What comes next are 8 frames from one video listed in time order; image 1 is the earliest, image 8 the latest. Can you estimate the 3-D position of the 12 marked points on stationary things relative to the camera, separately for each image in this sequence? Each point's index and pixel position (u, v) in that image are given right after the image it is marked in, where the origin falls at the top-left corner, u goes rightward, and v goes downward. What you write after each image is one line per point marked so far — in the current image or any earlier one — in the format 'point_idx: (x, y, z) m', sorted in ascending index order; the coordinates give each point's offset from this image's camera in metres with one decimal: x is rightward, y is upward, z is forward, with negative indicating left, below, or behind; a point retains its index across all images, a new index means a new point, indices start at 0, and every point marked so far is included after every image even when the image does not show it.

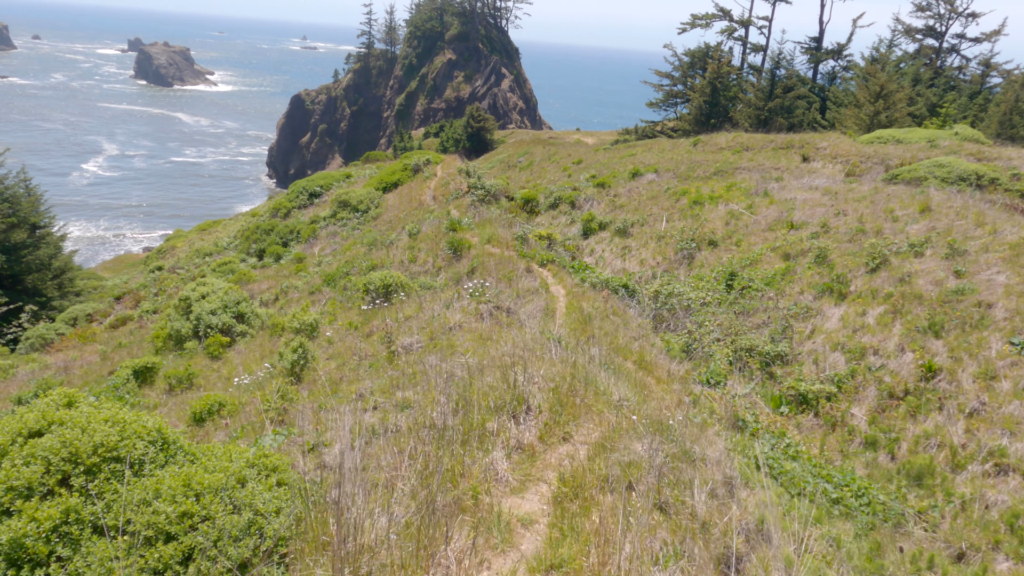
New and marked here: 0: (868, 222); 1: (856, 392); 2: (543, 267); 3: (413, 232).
0: (+5.4, +1.0, +10.1) m
1: (+3.4, -1.0, +6.7) m
2: (+0.5, +0.4, +11.5) m
3: (-2.1, +1.2, +14.5) m
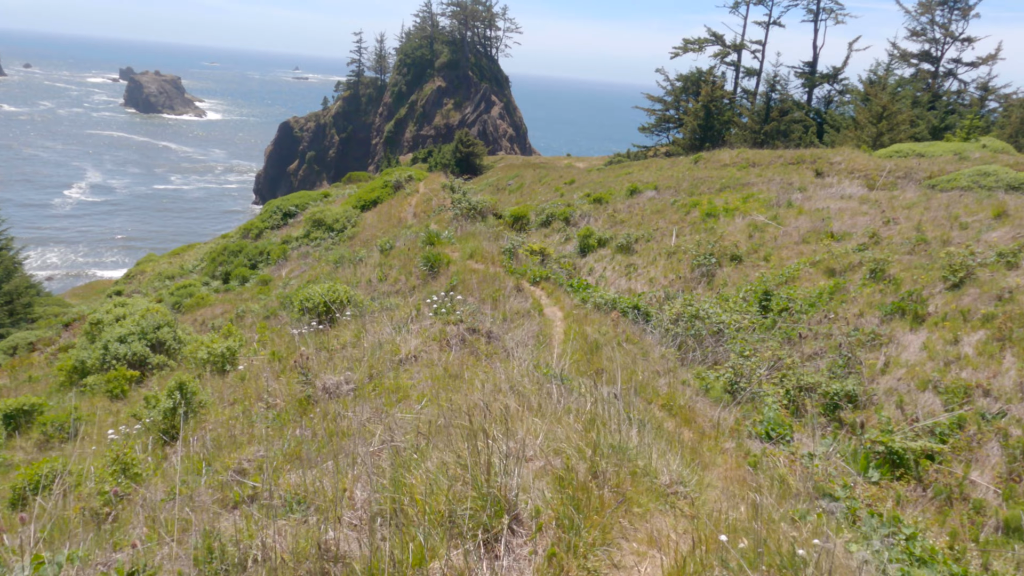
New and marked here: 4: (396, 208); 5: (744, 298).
0: (+5.2, +0.7, +8.3) m
1: (+3.3, -1.2, +4.9) m
2: (+0.3, 0.0, +9.6) m
3: (-2.4, +0.8, +12.6) m
4: (-3.4, +2.3, +19.5) m
5: (+2.9, -0.1, +8.3) m
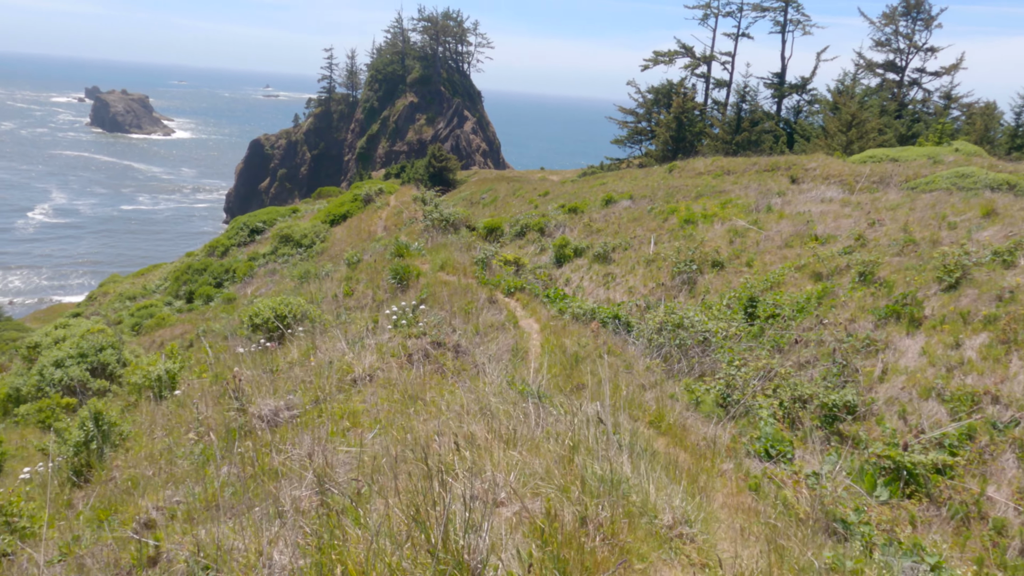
0: (+4.9, +0.7, +8.0) m
1: (+3.1, -1.2, +4.5) m
2: (0.0, -0.1, +9.1) m
3: (-2.9, +0.5, +12.1) m
4: (-4.1, +1.9, +19.0) m
5: (+2.6, -0.2, +7.9) m
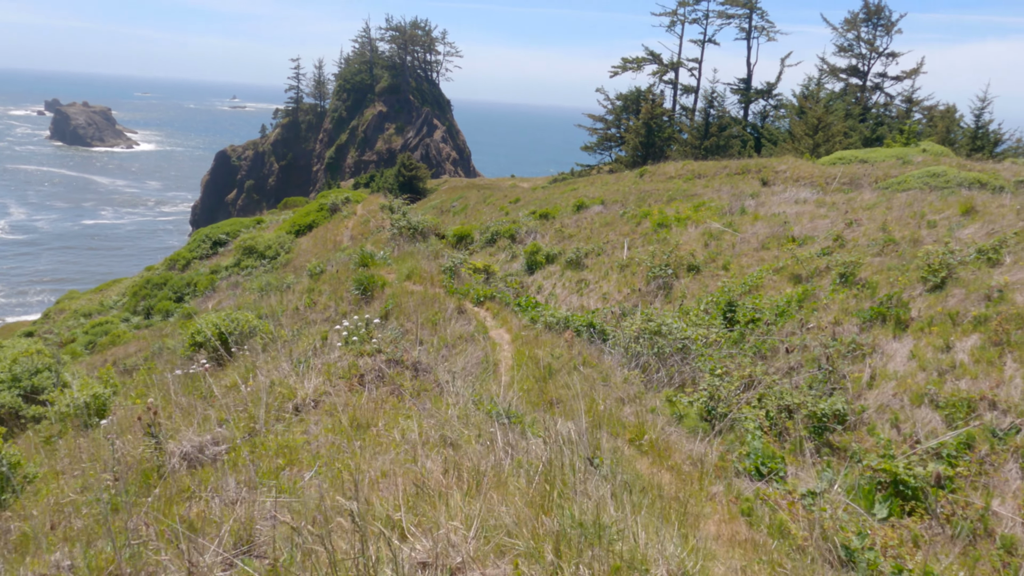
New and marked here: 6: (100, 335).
0: (+4.5, +0.7, +7.8) m
1: (+3.0, -1.2, +4.2) m
2: (-0.4, -0.2, +8.7) m
3: (-3.4, +0.3, +11.5) m
4: (-5.0, +1.5, +18.4) m
5: (+2.2, -0.3, +7.6) m
6: (-10.1, -1.2, +16.5) m
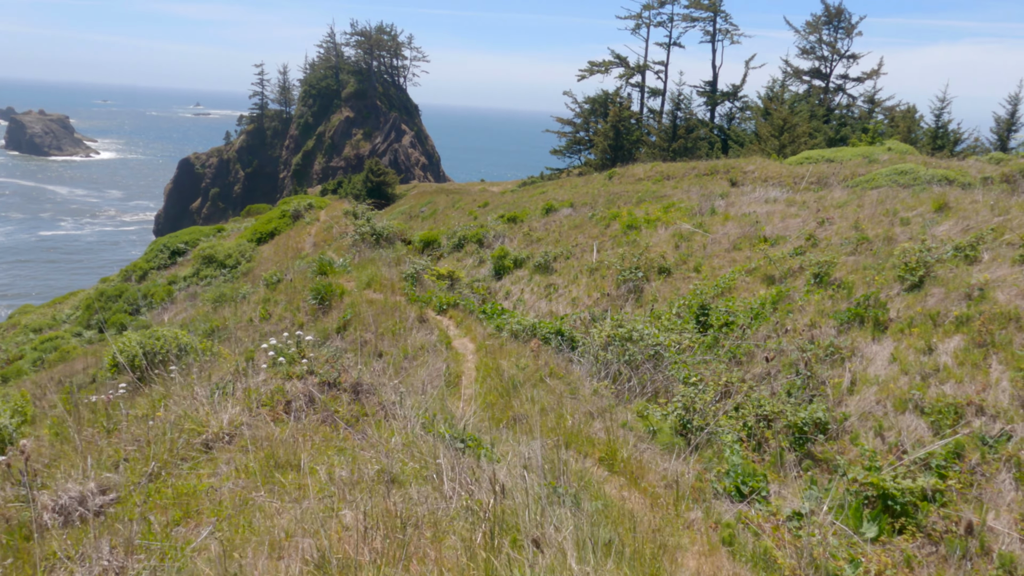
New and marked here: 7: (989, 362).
0: (+4.1, +0.7, +7.6) m
1: (+2.7, -1.2, +3.9) m
2: (-0.9, -0.3, +8.3) m
3: (-3.9, +0.1, +11.0) m
4: (-5.8, +1.3, +17.8) m
5: (+1.8, -0.3, +7.3) m
6: (-10.9, -1.5, +15.7) m
7: (+3.3, -0.5, +4.7) m
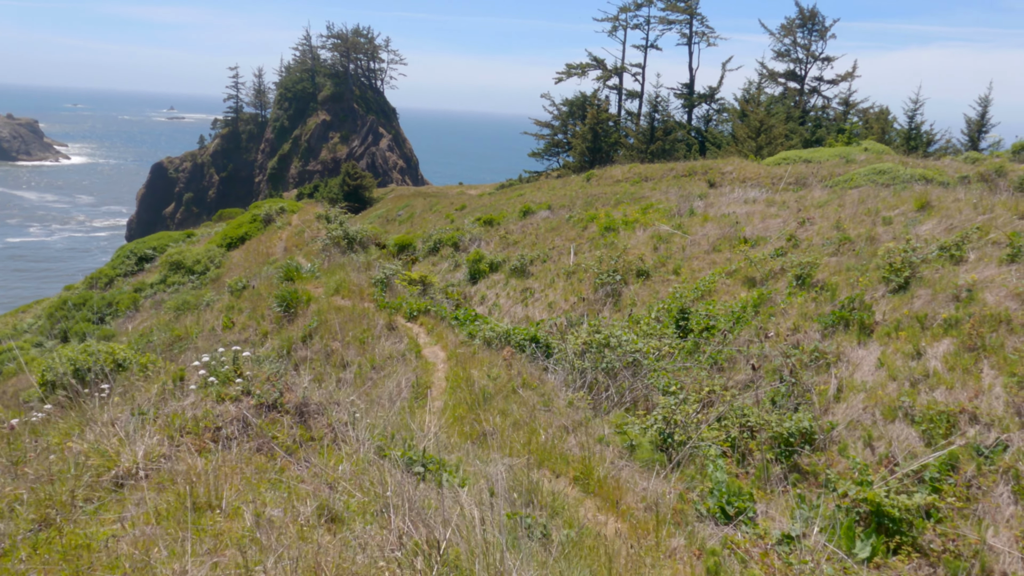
0: (+3.8, +0.7, +7.4) m
1: (+2.5, -1.2, +3.7) m
2: (-1.2, -0.4, +8.0) m
3: (-4.3, 0.0, +10.6) m
4: (-6.4, +1.1, +17.3) m
5: (+1.5, -0.3, +7.1) m
6: (-11.4, -1.7, +15.0) m
7: (+3.1, -0.5, +4.5) m
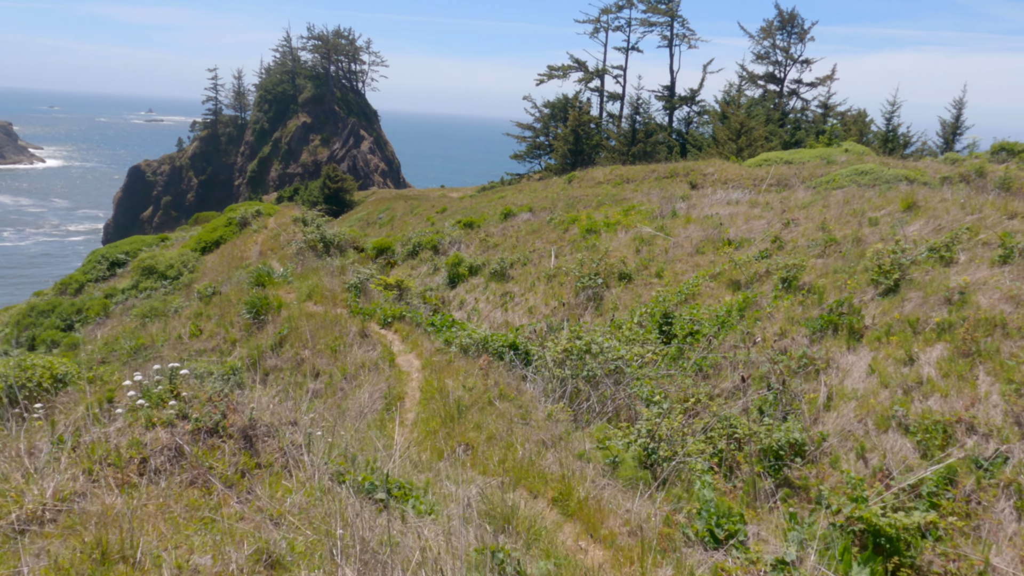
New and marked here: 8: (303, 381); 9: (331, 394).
0: (+3.5, +0.6, +7.3) m
1: (+2.4, -1.2, +3.5) m
2: (-1.4, -0.5, +7.7) m
3: (-4.6, -0.1, +10.2) m
4: (-6.9, +1.0, +16.9) m
5: (+1.3, -0.4, +6.8) m
6: (-11.8, -1.8, +14.5) m
7: (+3.0, -0.6, +4.3) m
8: (-2.0, -0.9, +6.5) m
9: (-1.7, -1.0, +6.1) m
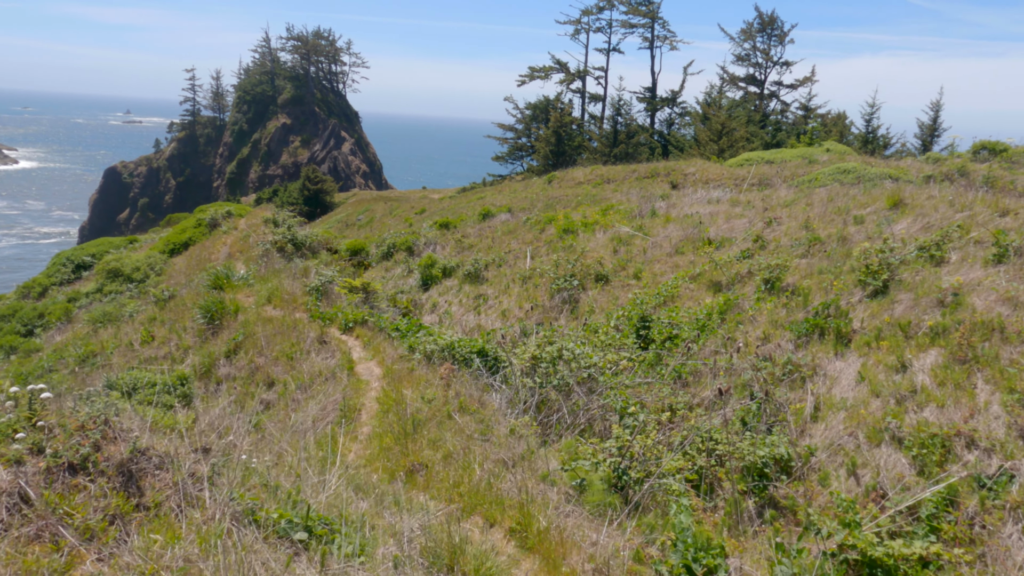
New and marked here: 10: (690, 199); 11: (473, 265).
0: (+3.2, +0.6, +7.0) m
1: (+2.2, -1.2, +3.1) m
2: (-1.7, -0.5, +7.3) m
3: (-5.0, -0.1, +9.7) m
4: (-7.4, +0.9, +16.4) m
5: (+1.0, -0.4, +6.5) m
6: (-12.3, -1.9, +13.8) m
7: (+2.7, -0.6, +4.0) m
8: (-2.3, -0.9, +6.1) m
9: (-1.9, -1.0, +5.7) m
10: (+2.9, +1.5, +11.1) m
11: (-0.6, +0.4, +10.4) m
